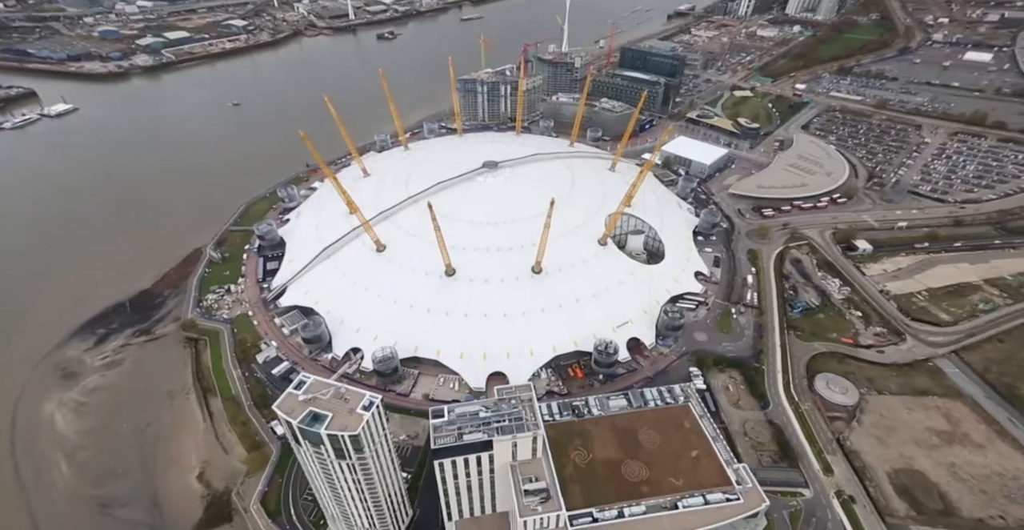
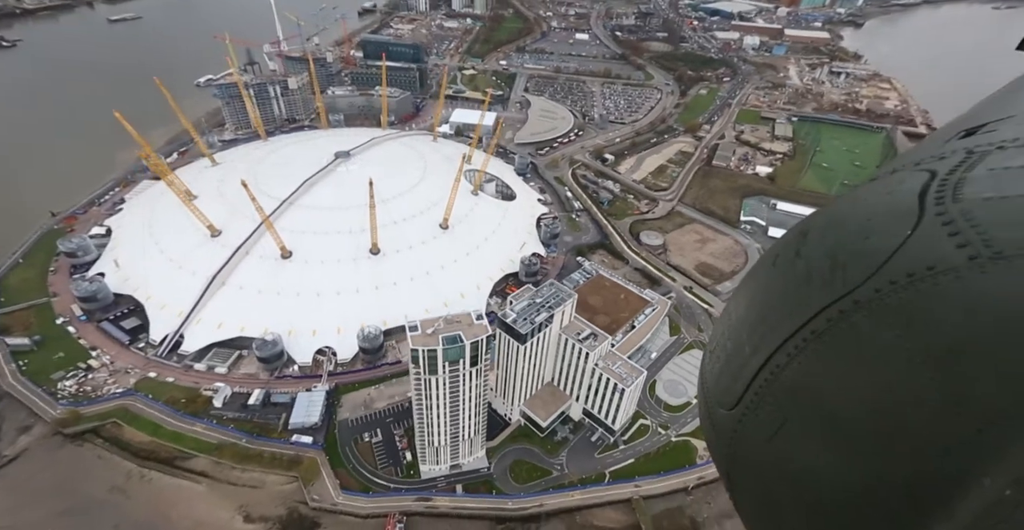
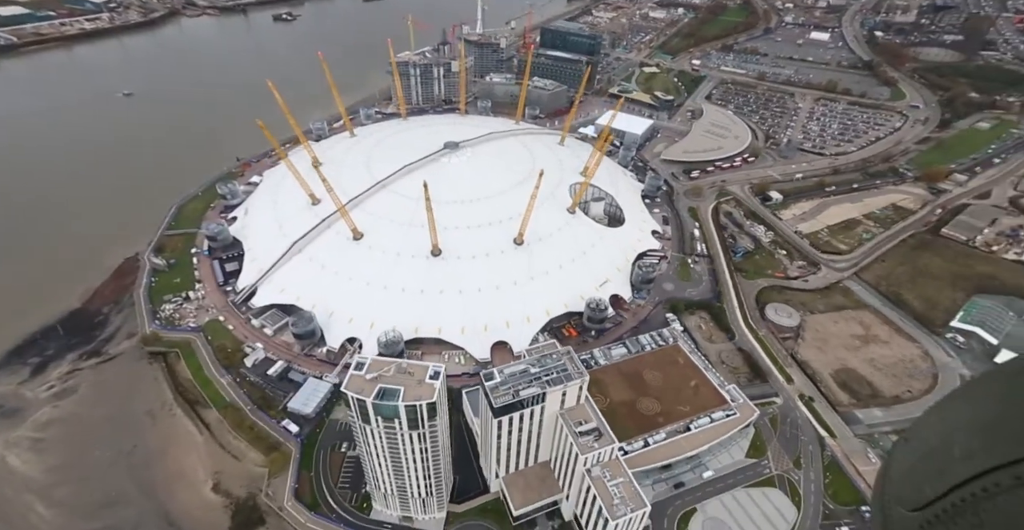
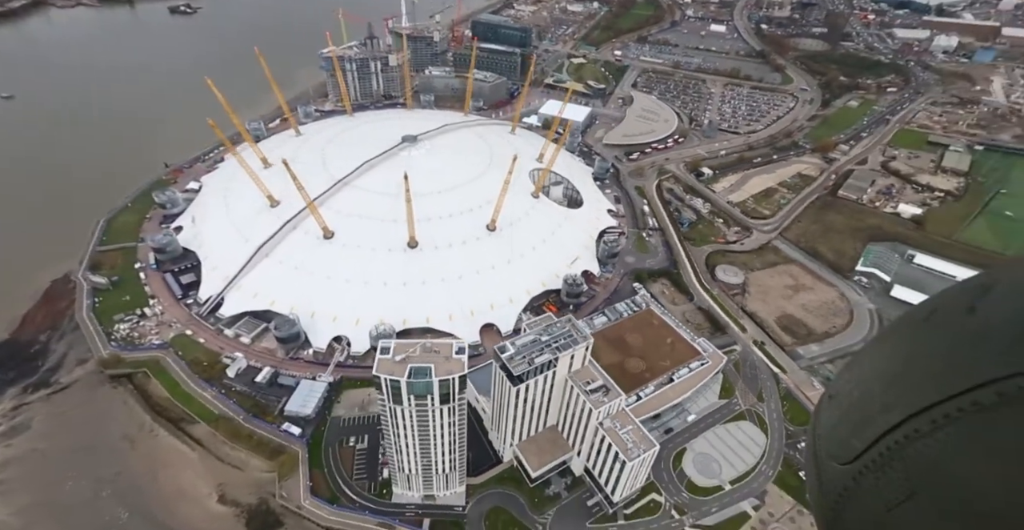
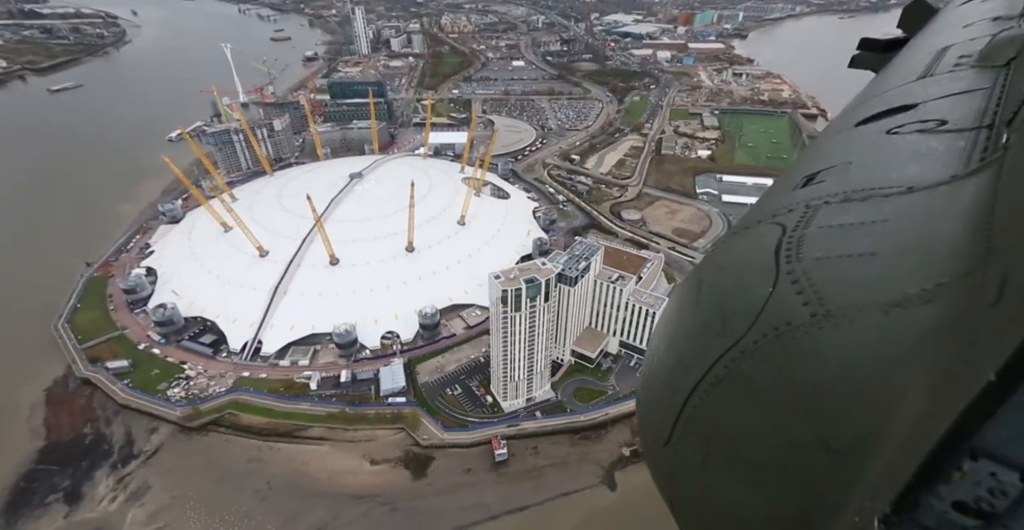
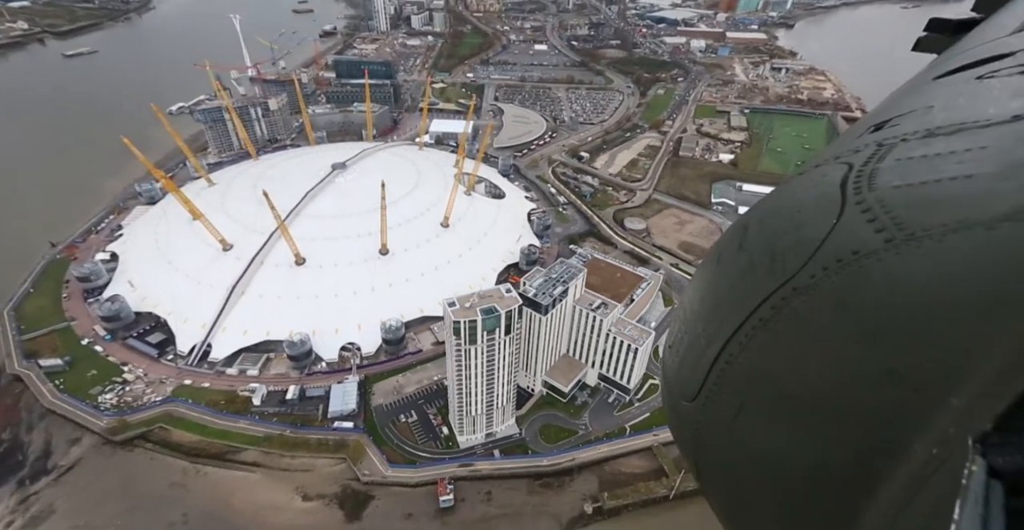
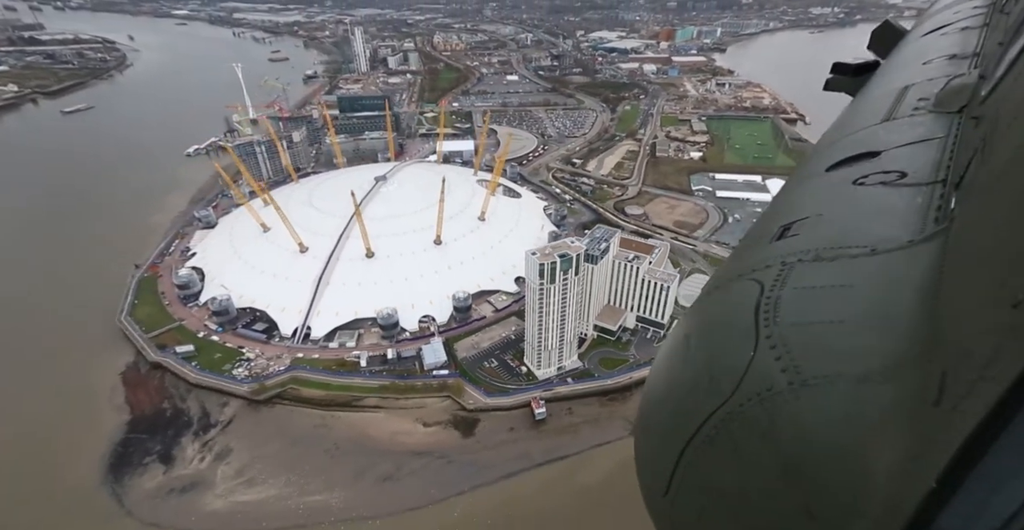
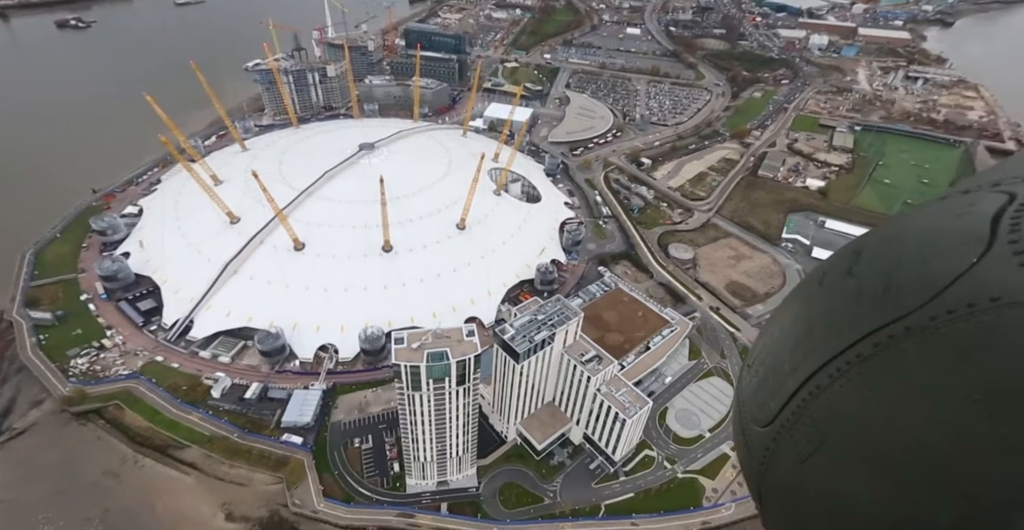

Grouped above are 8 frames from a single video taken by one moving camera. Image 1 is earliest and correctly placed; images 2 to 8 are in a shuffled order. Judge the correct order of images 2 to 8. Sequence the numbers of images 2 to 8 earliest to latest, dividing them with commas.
3, 4, 8, 2, 6, 5, 7
